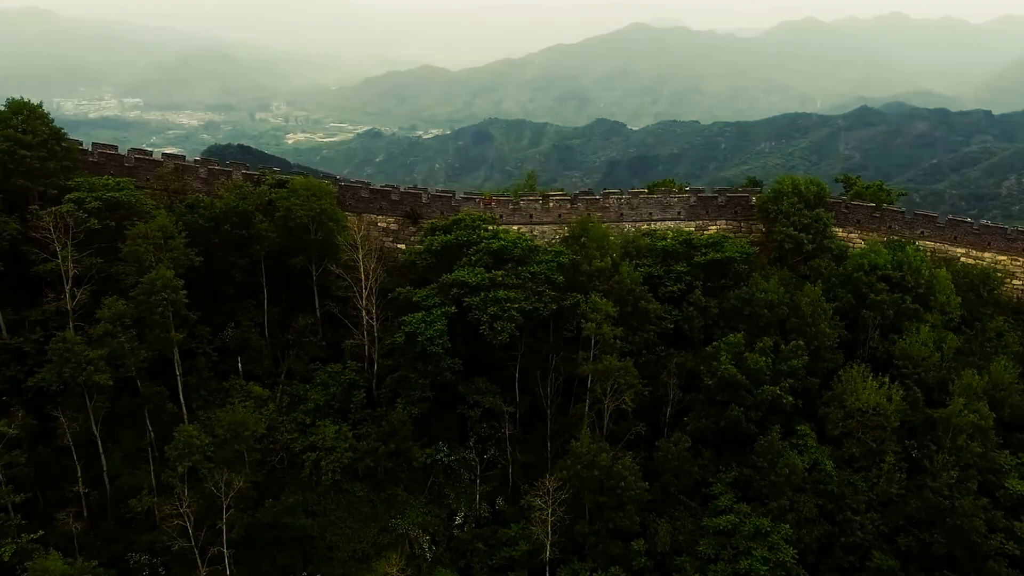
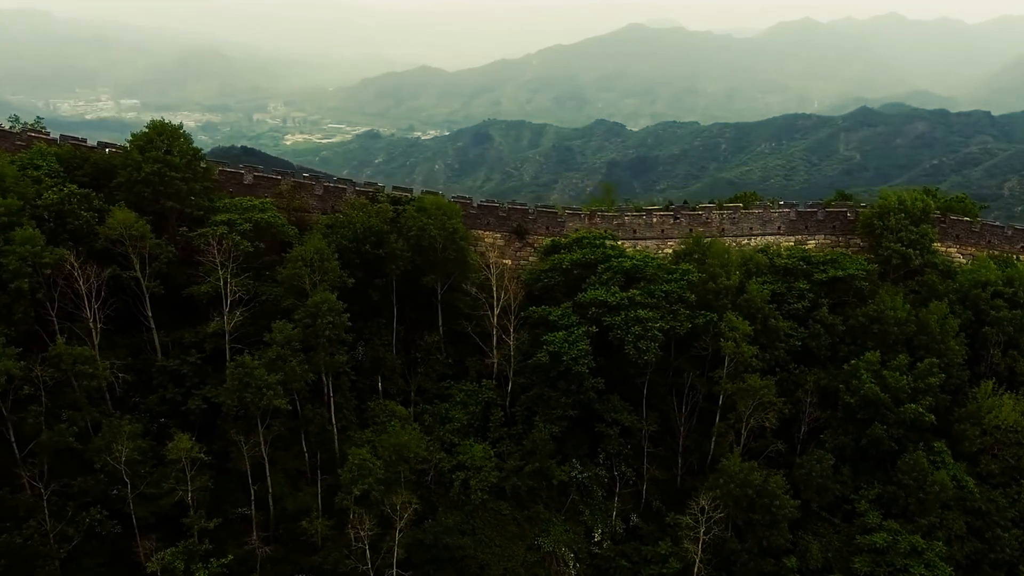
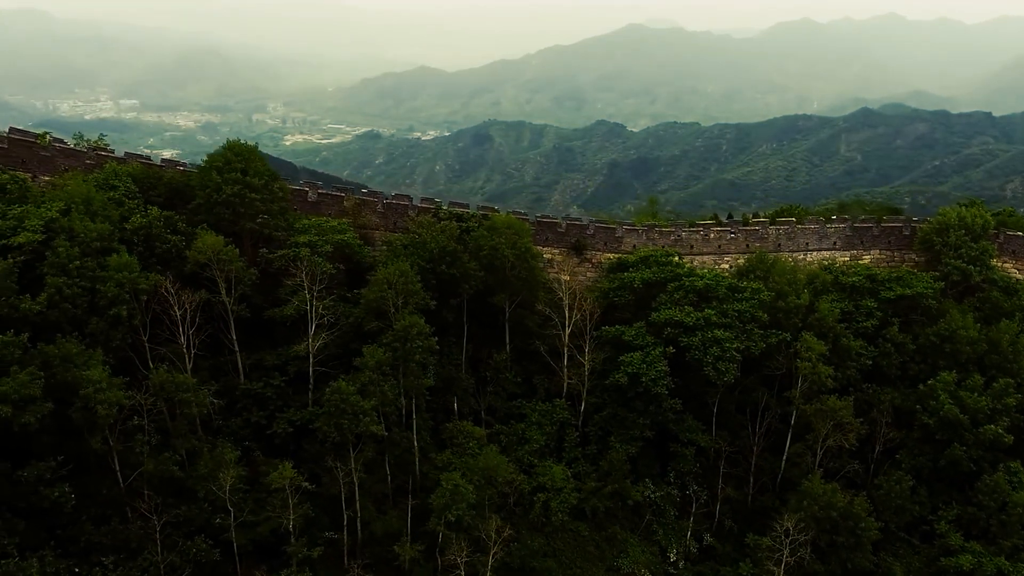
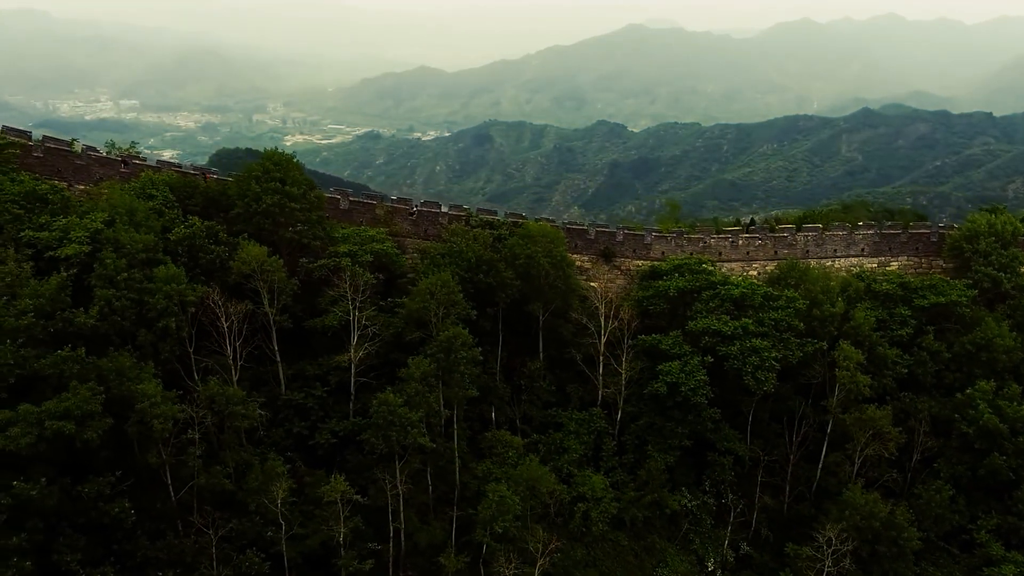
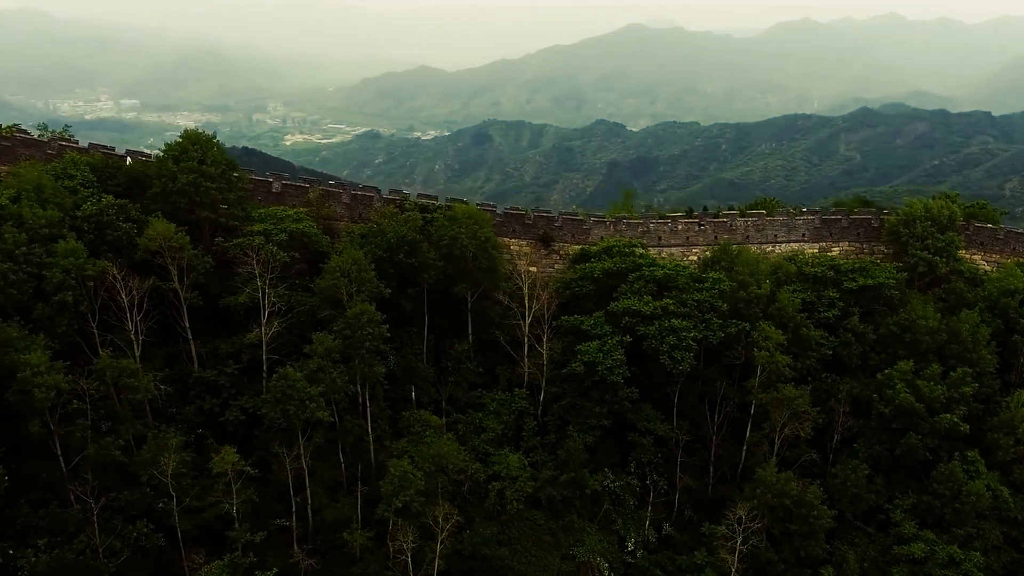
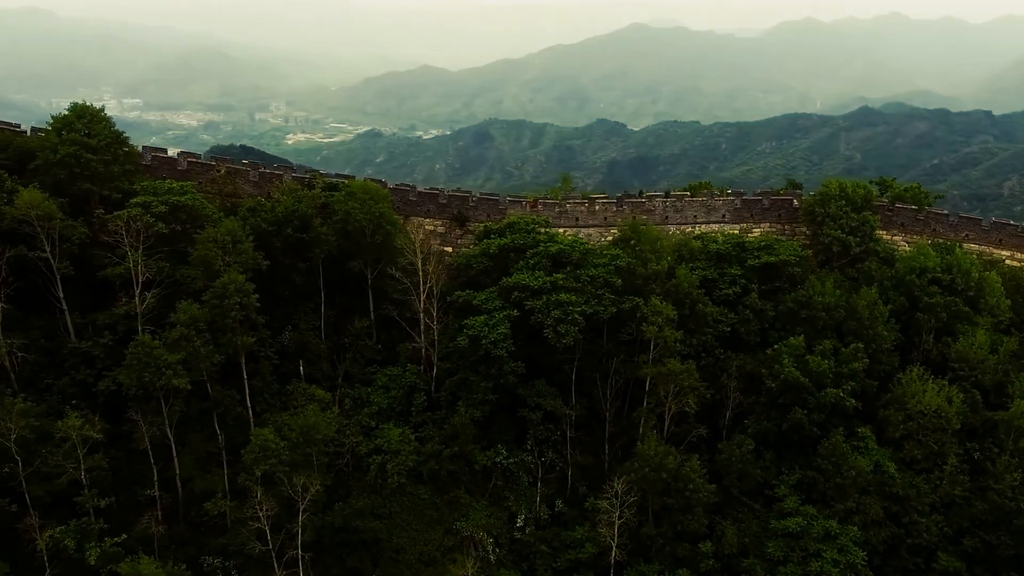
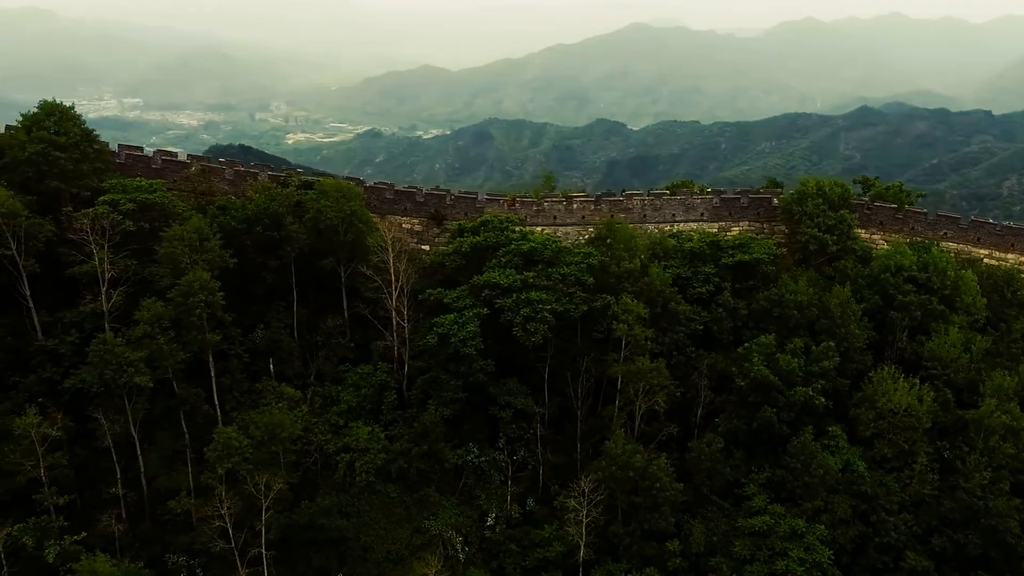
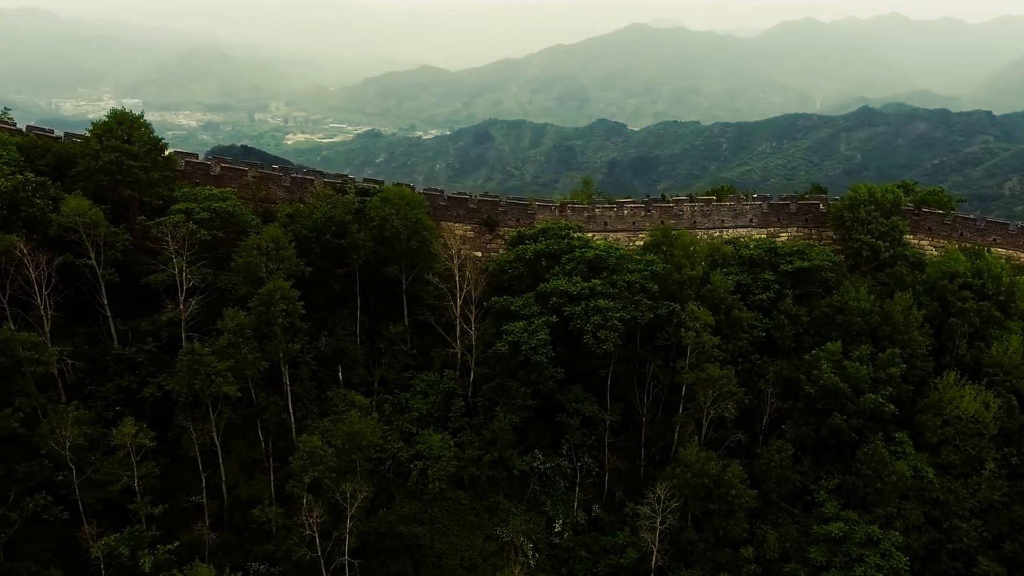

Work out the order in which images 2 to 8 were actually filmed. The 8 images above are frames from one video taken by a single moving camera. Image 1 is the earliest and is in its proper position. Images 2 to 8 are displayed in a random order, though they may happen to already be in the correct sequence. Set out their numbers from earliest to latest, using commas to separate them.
7, 6, 8, 2, 5, 3, 4
